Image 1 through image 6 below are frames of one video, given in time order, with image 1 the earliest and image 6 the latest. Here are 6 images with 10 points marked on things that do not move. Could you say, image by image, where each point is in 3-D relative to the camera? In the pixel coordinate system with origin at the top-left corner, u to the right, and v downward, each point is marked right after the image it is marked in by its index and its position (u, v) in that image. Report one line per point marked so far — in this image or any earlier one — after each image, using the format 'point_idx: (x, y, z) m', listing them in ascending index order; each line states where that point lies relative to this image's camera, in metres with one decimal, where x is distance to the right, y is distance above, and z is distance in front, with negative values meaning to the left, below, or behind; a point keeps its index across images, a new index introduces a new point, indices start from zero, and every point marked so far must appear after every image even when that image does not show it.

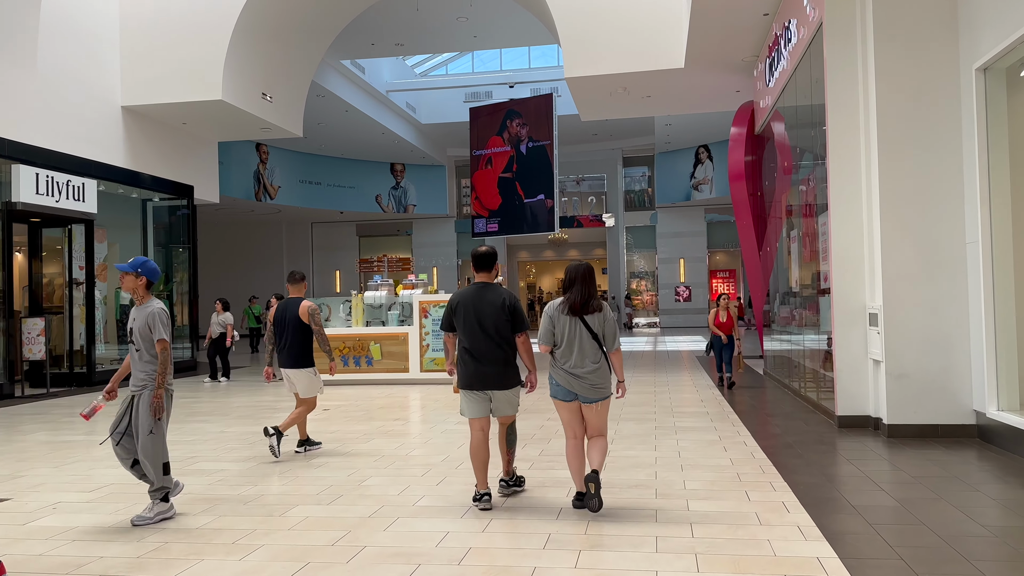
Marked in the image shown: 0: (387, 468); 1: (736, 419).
0: (-0.8, -1.2, +5.0) m
1: (+2.0, -1.1, +6.4) m
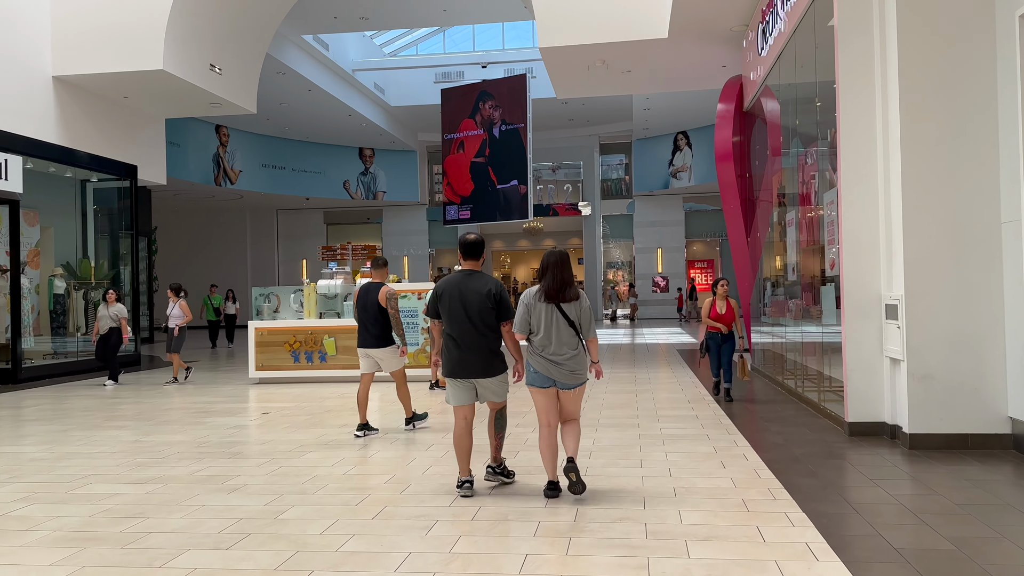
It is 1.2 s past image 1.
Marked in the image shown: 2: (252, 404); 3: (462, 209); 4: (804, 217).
0: (-1.1, -1.1, +4.1) m
1: (+1.7, -1.1, +5.6) m
2: (-2.9, -1.3, +8.1) m
3: (-1.0, +1.6, +15.5) m
4: (+2.9, +0.7, +7.4) m
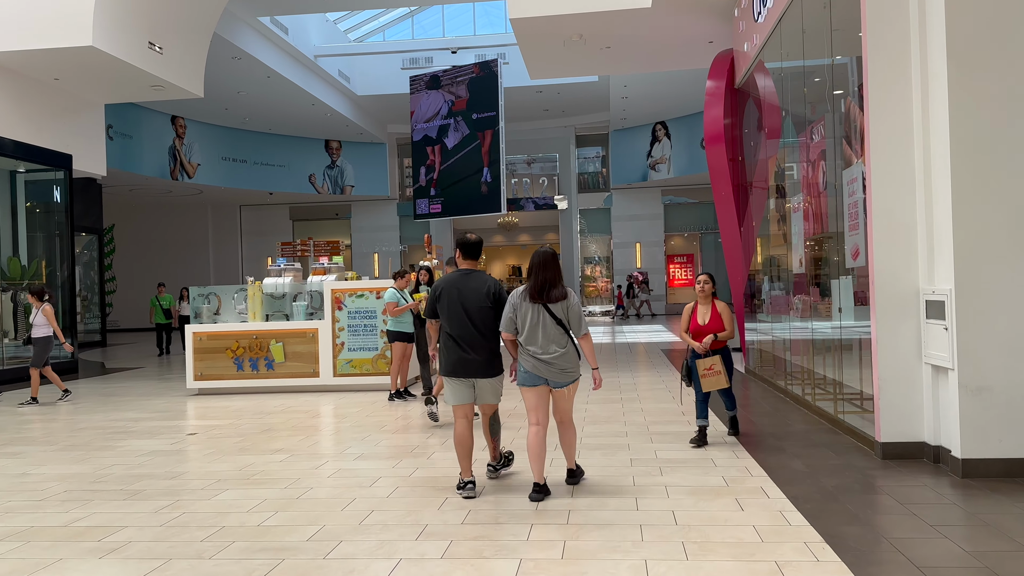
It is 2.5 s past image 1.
0: (-1.2, -1.1, +3.1) m
1: (+1.5, -1.0, +4.7) m
2: (-3.1, -1.3, +7.1) m
3: (-1.5, +1.7, +14.5) m
4: (+2.6, +0.8, +6.5) m
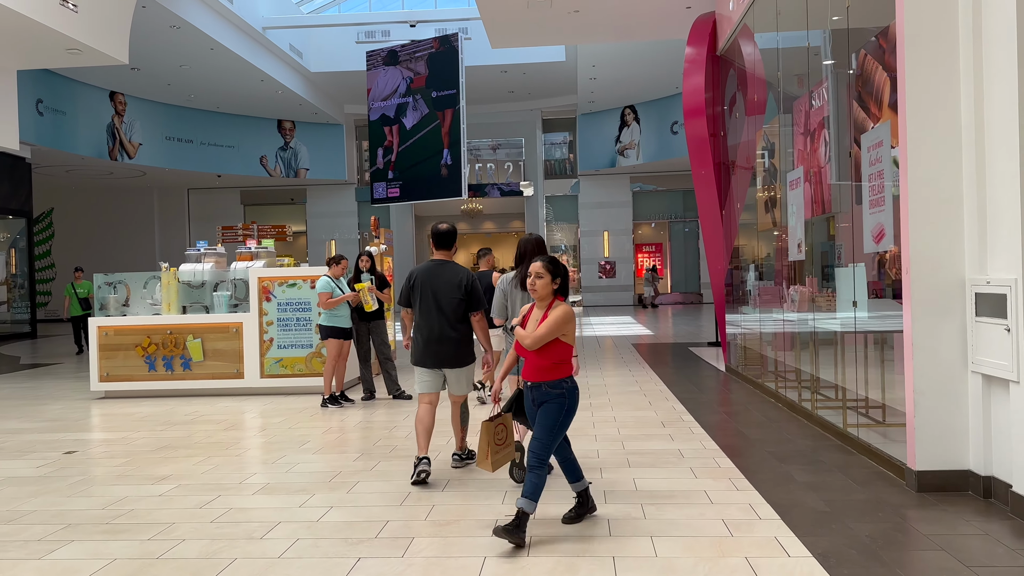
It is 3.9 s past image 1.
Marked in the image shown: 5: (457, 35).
0: (-1.5, -1.1, +2.1) m
1: (+1.2, -1.0, +3.8) m
2: (-3.5, -1.2, +6.0) m
3: (-2.2, +1.9, +13.4) m
4: (+2.2, +0.9, +5.6) m
5: (-0.9, +4.2, +12.3) m
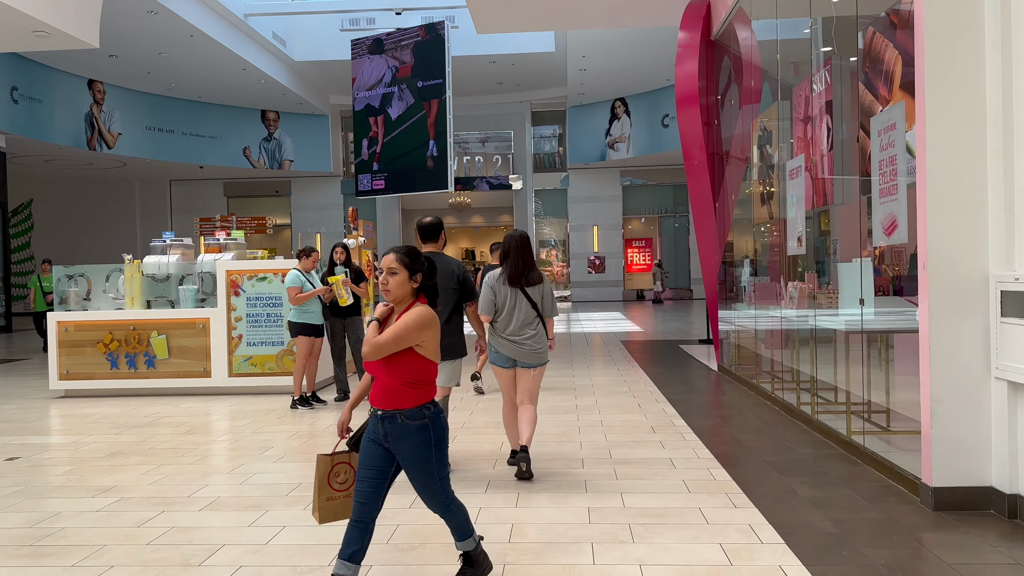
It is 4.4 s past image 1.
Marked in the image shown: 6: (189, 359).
0: (-1.6, -1.1, +1.7) m
1: (+1.0, -0.9, +3.5) m
2: (-3.7, -1.1, +5.6) m
3: (-2.5, +2.0, +13.0) m
4: (+2.1, +0.9, +5.3) m
5: (-1.1, +4.3, +11.9) m
6: (-2.9, -0.6, +6.7) m
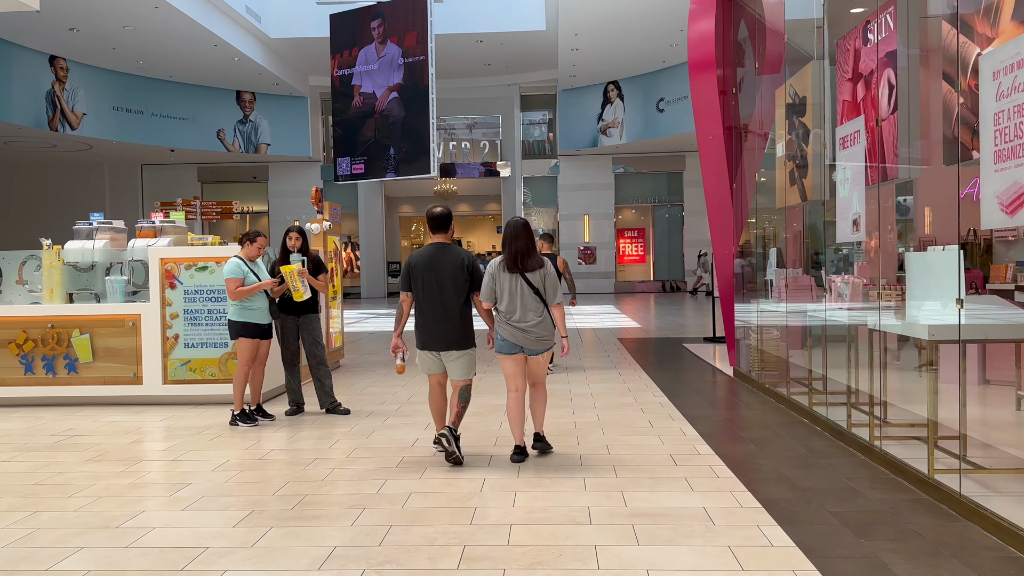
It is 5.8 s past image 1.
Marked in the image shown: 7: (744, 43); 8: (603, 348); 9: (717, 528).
0: (-1.6, -1.1, +0.7) m
1: (+1.0, -0.9, +2.5) m
2: (-3.8, -1.1, +4.6) m
3: (-2.7, +2.1, +12.0) m
4: (+2.0, +0.9, +4.4) m
5: (-1.3, +4.4, +10.8) m
6: (-3.1, -0.6, +5.7) m
7: (+2.1, +2.2, +6.5) m
8: (+1.2, -0.8, +9.6) m
9: (+0.8, -0.9, +2.9) m
